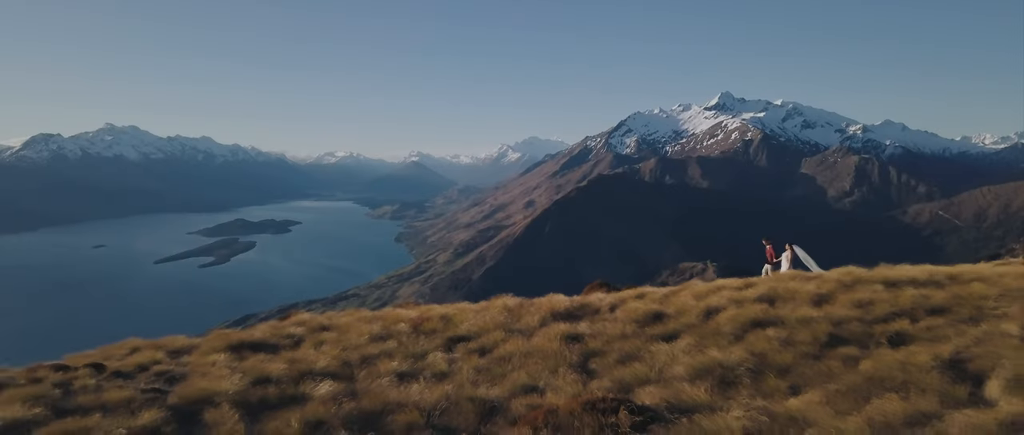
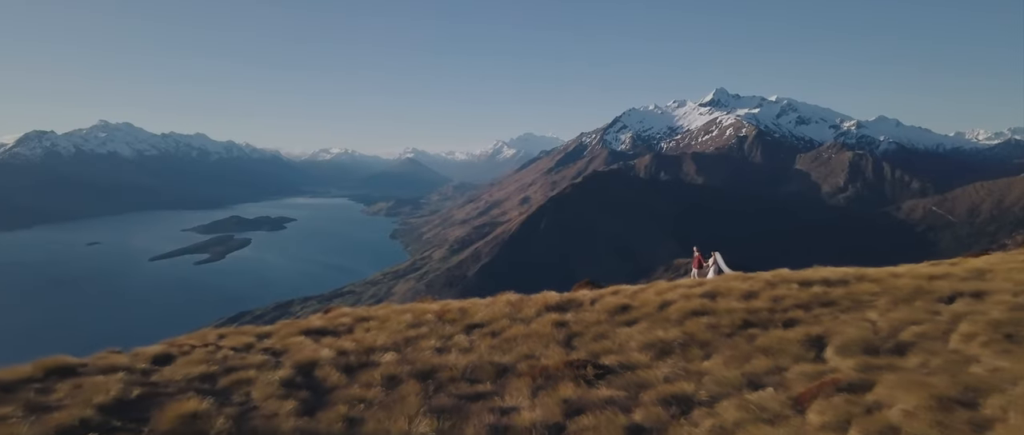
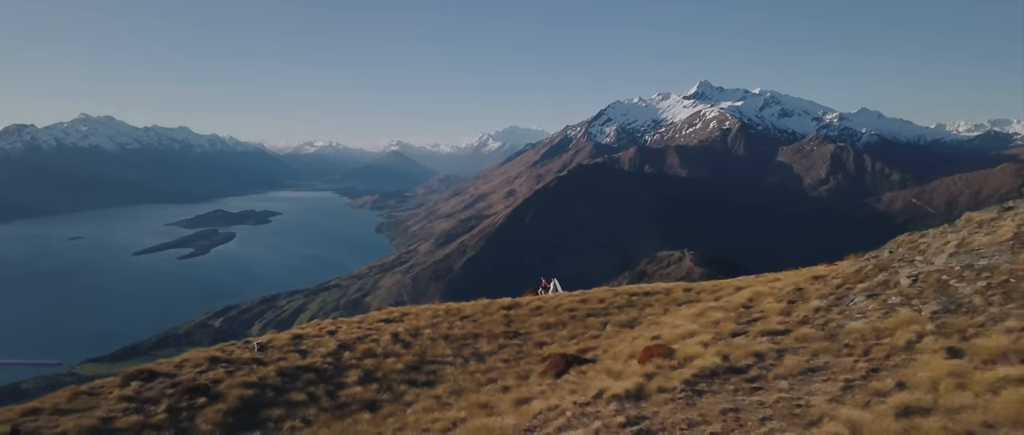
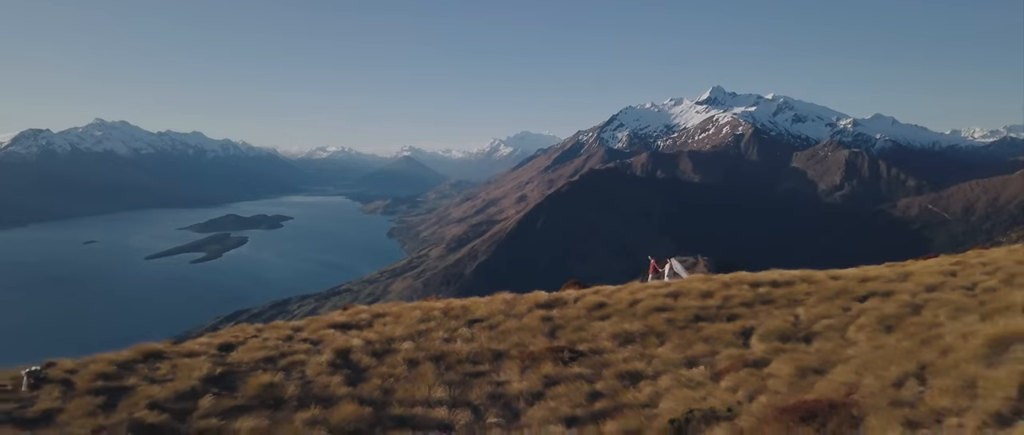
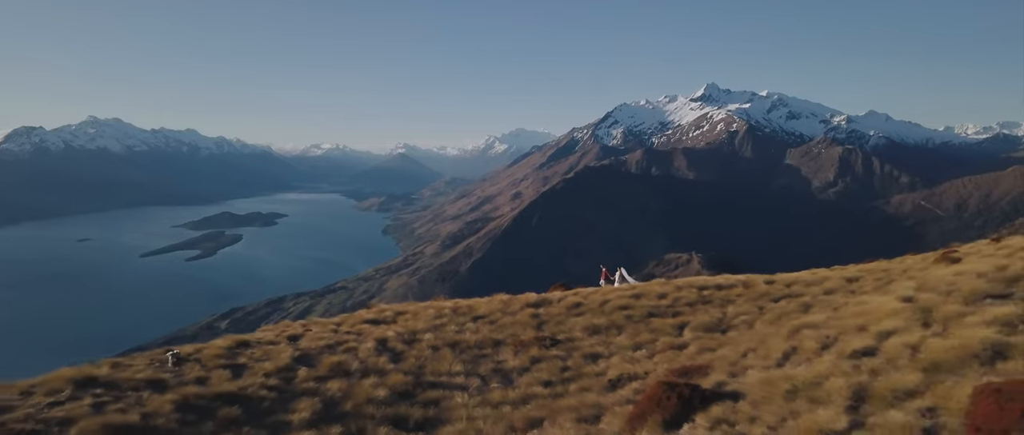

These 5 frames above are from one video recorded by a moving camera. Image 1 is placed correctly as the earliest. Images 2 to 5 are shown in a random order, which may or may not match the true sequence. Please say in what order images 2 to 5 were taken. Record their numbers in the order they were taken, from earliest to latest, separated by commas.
2, 4, 5, 3
